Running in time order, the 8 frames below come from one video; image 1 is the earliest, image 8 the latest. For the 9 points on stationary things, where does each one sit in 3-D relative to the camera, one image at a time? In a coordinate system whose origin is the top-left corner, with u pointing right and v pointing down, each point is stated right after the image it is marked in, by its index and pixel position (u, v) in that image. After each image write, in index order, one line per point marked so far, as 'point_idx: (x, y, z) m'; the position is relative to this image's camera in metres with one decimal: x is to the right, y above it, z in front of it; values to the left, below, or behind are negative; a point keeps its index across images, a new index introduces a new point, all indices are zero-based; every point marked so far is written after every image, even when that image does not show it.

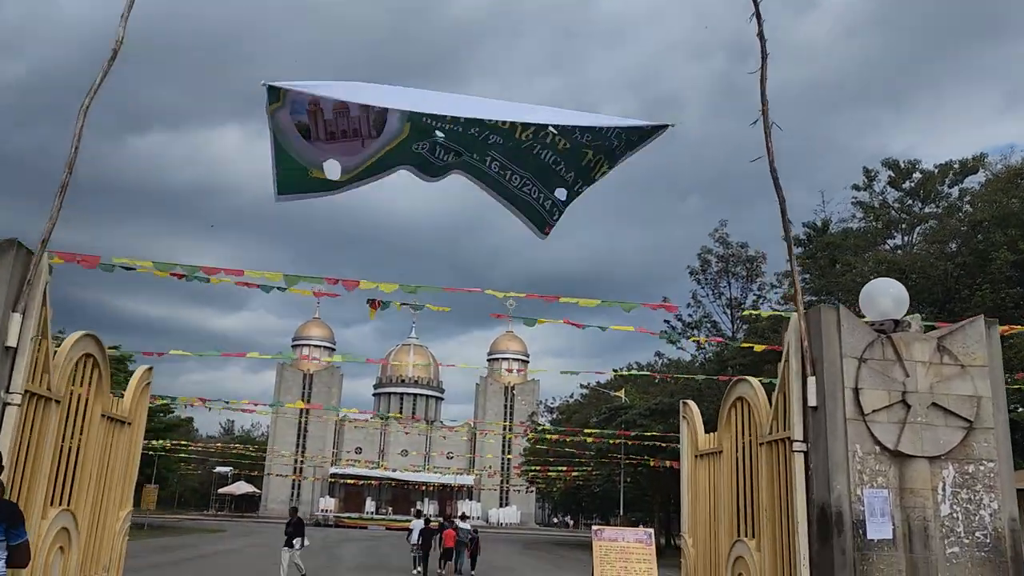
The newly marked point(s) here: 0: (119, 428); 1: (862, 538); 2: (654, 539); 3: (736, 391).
0: (-2.5, -0.9, +5.0) m
1: (+1.7, -1.2, +3.9) m
2: (+1.7, -3.0, +9.5) m
3: (+1.4, -0.6, +4.9) m
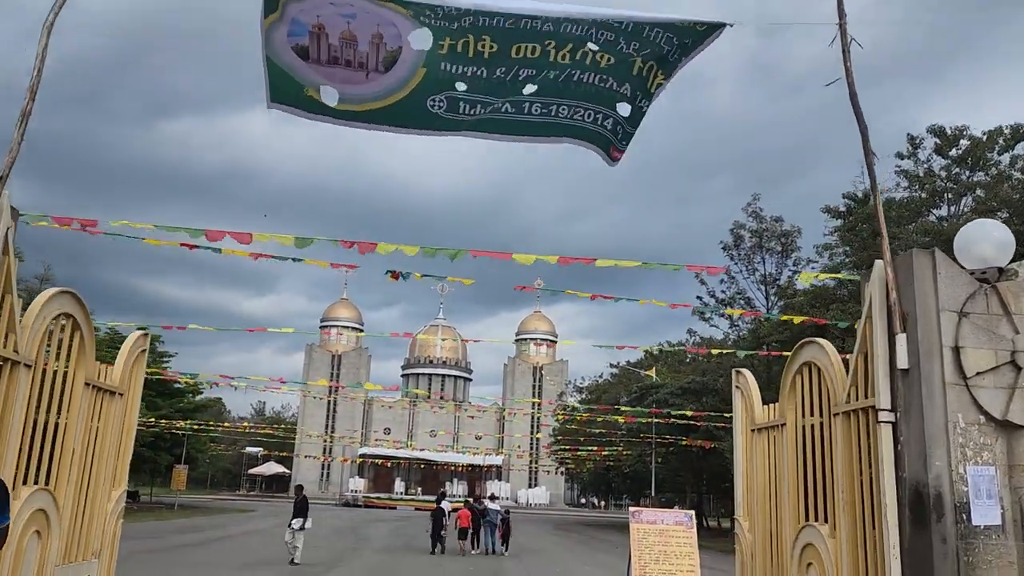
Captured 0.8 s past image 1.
0: (-2.3, -0.6, +4.5) m
1: (+1.9, -1.0, +3.3) m
2: (+2.1, -2.6, +8.9) m
3: (+1.6, -0.4, +4.3) m
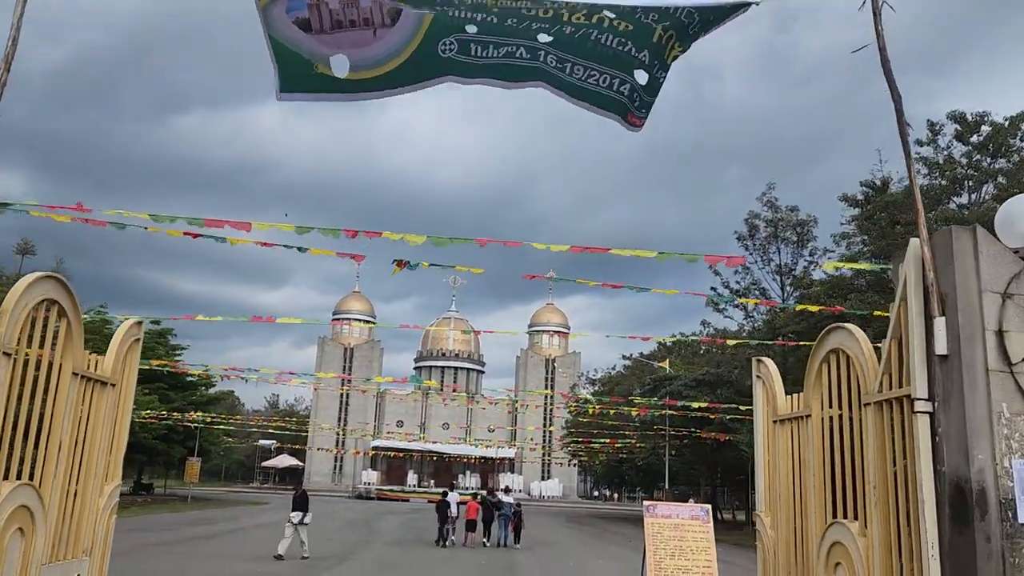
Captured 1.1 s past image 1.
0: (-2.2, -0.6, +4.3) m
1: (+1.9, -0.9, +3.0) m
2: (+2.2, -2.5, +8.7) m
3: (+1.6, -0.3, +4.1) m
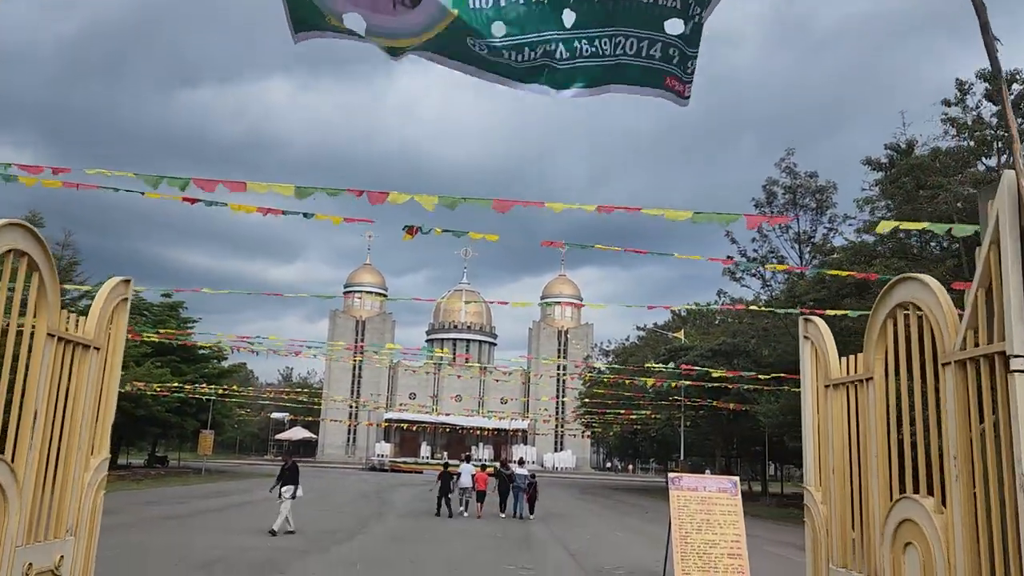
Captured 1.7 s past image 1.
0: (-2.1, -0.3, +3.9) m
1: (+2.0, -0.7, +2.6) m
2: (+2.4, -2.1, +8.3) m
3: (+1.8, 0.0, +3.6) m
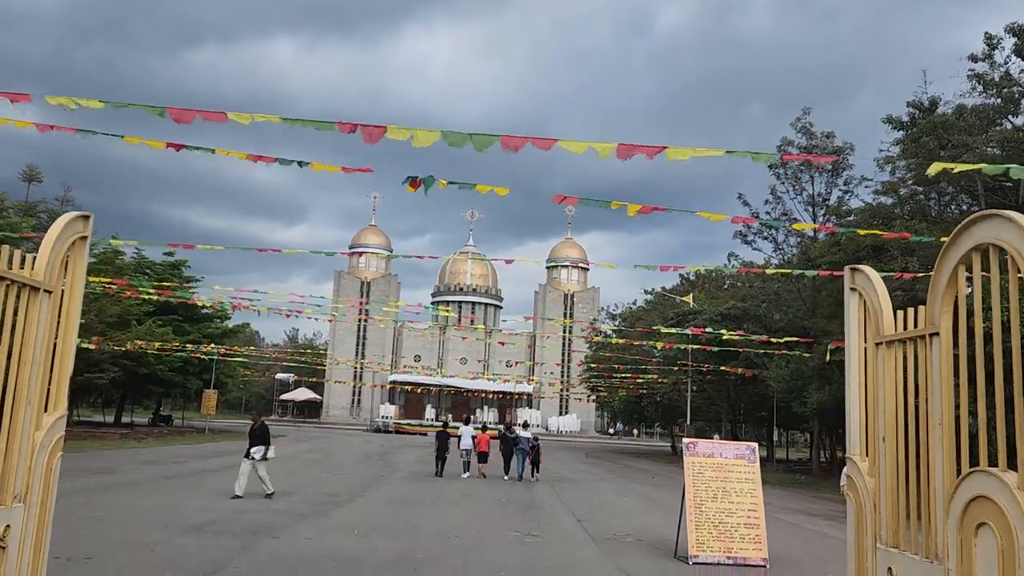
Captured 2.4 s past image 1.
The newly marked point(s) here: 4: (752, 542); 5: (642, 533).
0: (-2.1, 0.0, +3.4) m
1: (+2.0, -0.5, +2.1) m
2: (+2.4, -1.7, +7.8) m
3: (+1.8, +0.2, +3.1) m
4: (+2.3, -2.4, +7.5) m
5: (+1.6, -3.0, +9.5) m
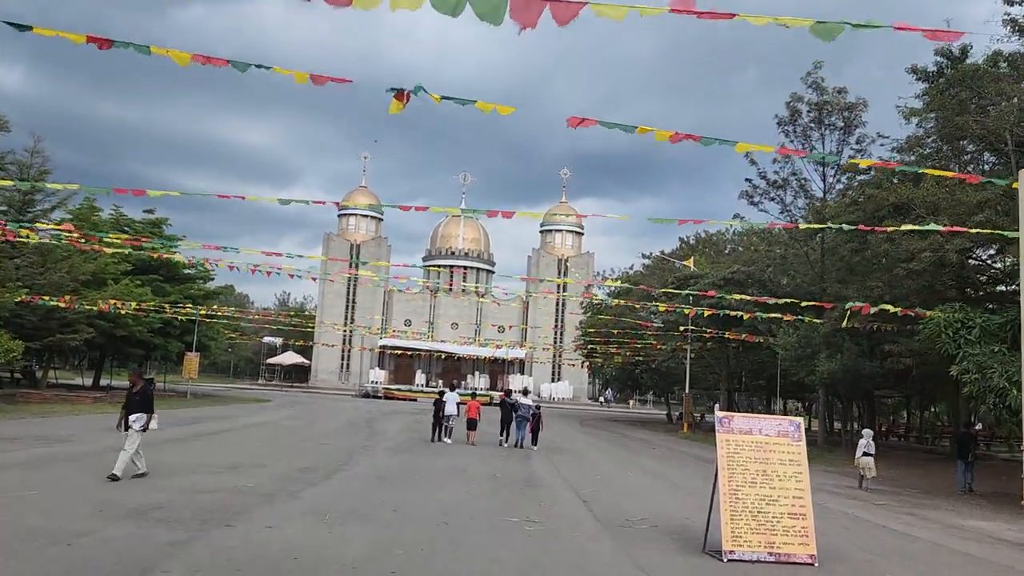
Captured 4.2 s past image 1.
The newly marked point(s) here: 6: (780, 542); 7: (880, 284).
0: (-2.0, +0.3, +2.1) m
1: (+2.1, -0.3, +0.8) m
2: (+2.4, -1.2, +6.6) m
3: (+1.9, +0.5, +1.7) m
4: (+2.3, -2.0, +6.3) m
5: (+1.5, -2.4, +8.4) m
6: (+2.1, -2.0, +6.2) m
7: (+8.7, +0.1, +18.6) m
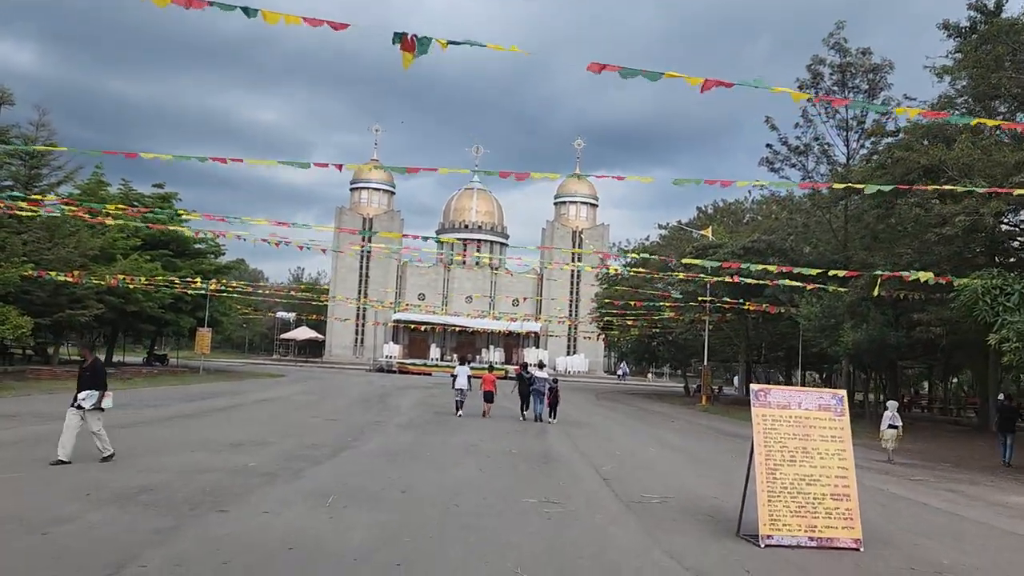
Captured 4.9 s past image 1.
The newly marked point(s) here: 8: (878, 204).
0: (-2.0, +0.4, +1.6) m
1: (+2.1, -0.2, +0.2) m
2: (+2.6, -0.9, +6.1) m
3: (+1.9, +0.6, +1.1) m
4: (+2.4, -1.7, +5.7) m
5: (+1.7, -2.1, +7.9) m
6: (+2.2, -1.7, +5.7) m
7: (+9.0, +0.9, +17.9) m
8: (+9.0, +2.0, +19.3) m
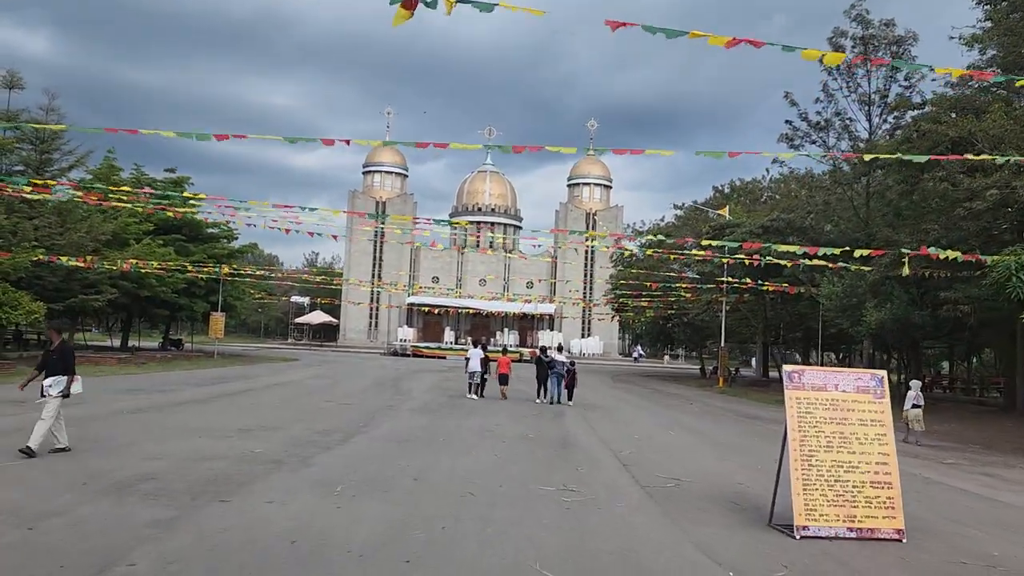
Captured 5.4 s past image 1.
0: (-2.0, +0.4, +1.2) m
1: (+2.1, -0.1, -0.2) m
2: (+2.7, -0.7, +5.7) m
3: (+1.9, +0.7, +0.7) m
4: (+2.5, -1.5, +5.4) m
5: (+1.9, -1.8, +7.5) m
6: (+2.4, -1.5, +5.4) m
7: (+9.3, +1.4, +17.3) m
8: (+9.3, +2.6, +18.8) m
